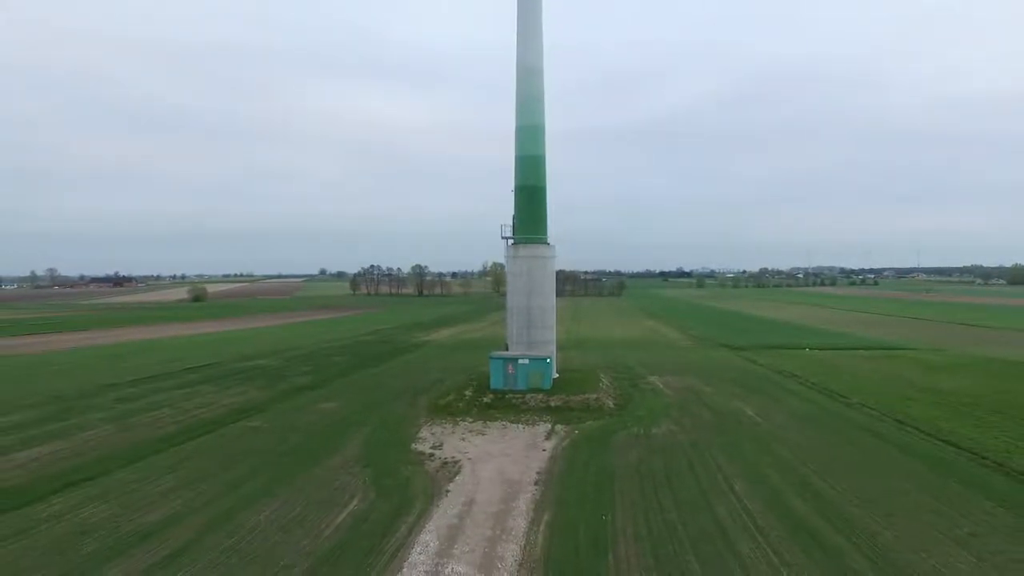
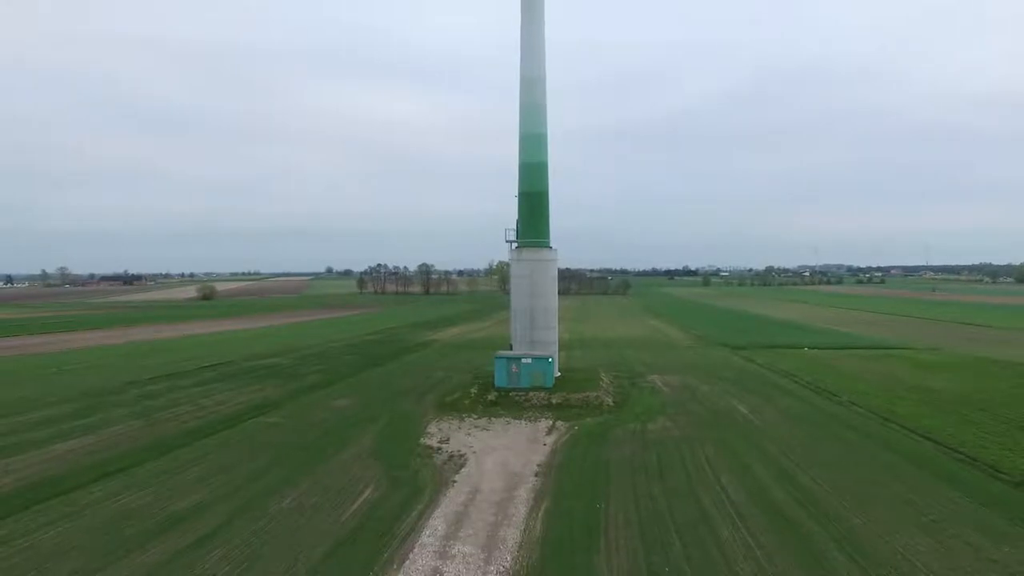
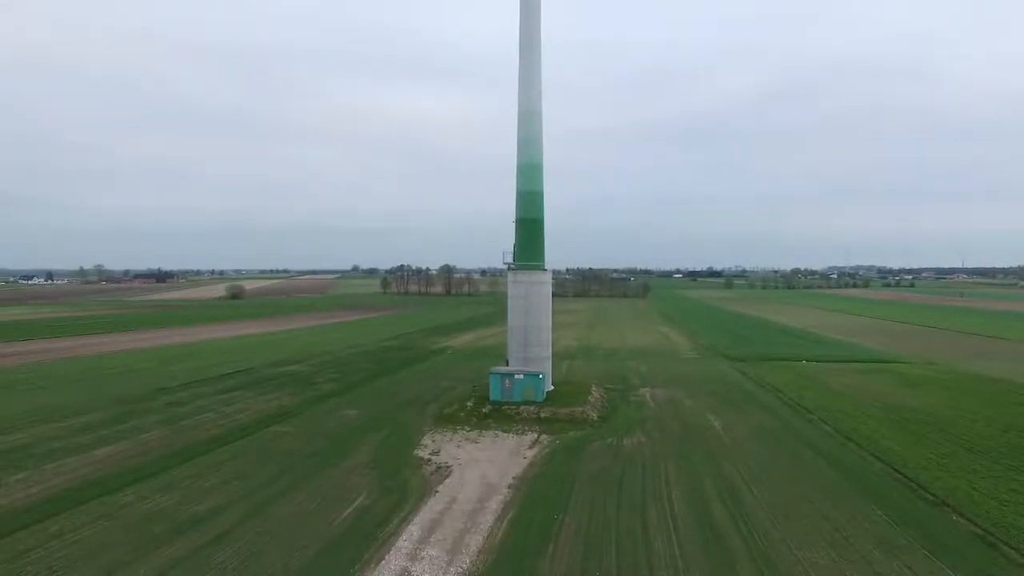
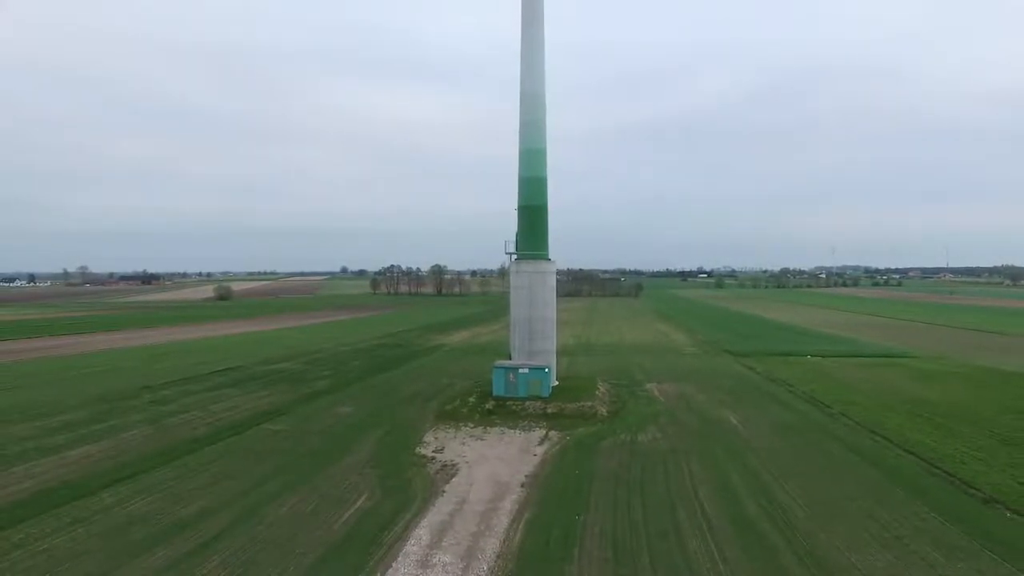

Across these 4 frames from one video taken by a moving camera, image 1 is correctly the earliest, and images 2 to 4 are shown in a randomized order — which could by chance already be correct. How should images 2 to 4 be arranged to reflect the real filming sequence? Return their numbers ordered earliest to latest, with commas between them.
2, 4, 3
